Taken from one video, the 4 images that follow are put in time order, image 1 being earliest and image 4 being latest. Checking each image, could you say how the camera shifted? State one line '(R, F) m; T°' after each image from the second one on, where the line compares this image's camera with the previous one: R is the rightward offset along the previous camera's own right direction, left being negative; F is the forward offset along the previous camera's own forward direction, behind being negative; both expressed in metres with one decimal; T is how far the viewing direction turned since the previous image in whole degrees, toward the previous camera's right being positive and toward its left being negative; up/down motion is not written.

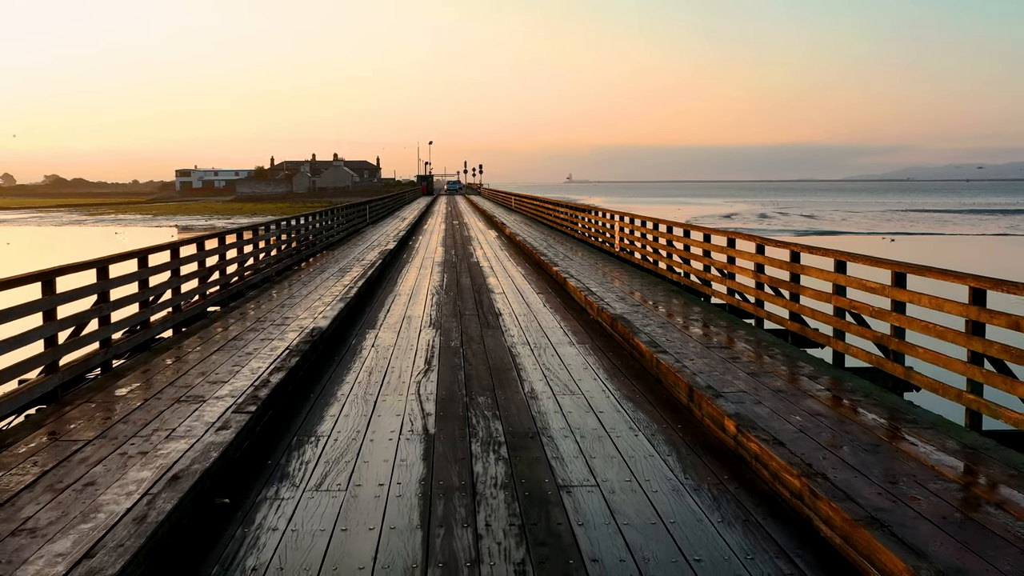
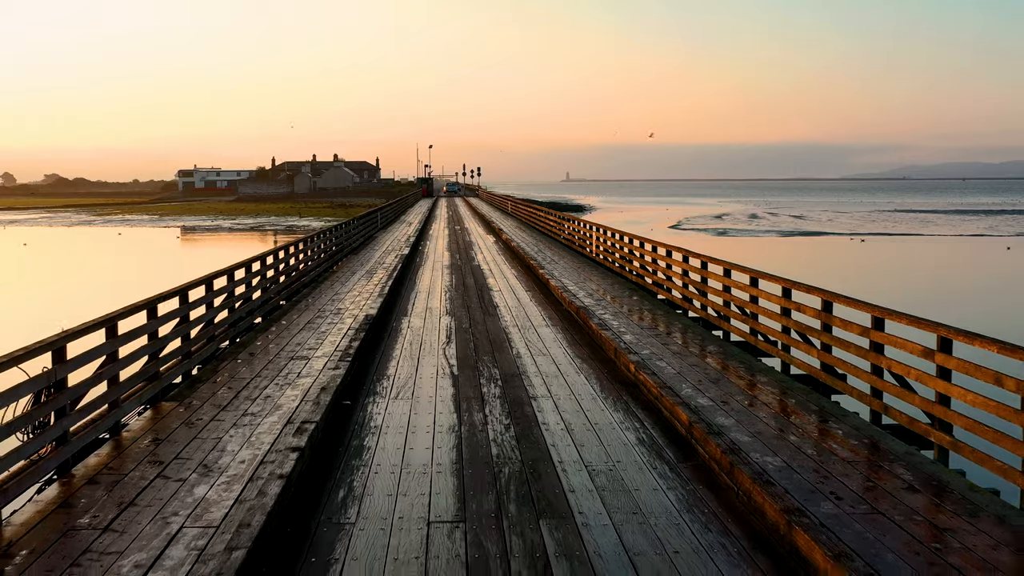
(0.0, -2.7) m; 0°
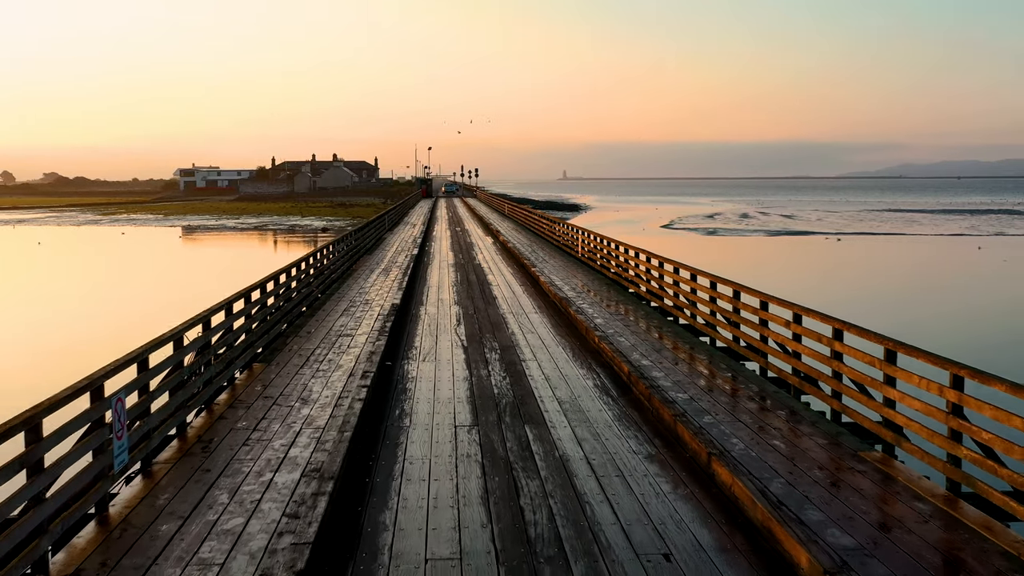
(0.0, -2.3) m; 0°
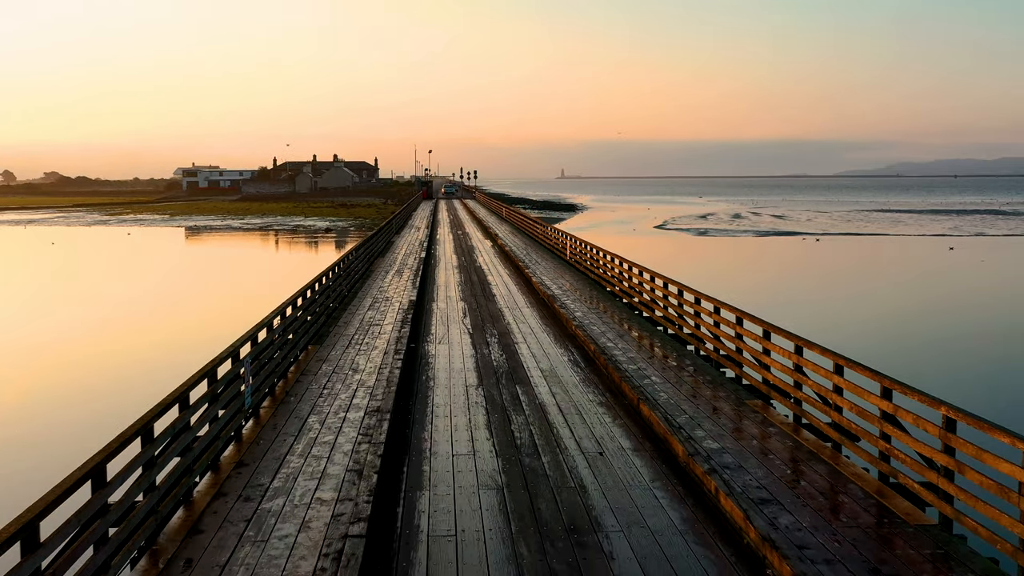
(0.0, -2.5) m; 0°
